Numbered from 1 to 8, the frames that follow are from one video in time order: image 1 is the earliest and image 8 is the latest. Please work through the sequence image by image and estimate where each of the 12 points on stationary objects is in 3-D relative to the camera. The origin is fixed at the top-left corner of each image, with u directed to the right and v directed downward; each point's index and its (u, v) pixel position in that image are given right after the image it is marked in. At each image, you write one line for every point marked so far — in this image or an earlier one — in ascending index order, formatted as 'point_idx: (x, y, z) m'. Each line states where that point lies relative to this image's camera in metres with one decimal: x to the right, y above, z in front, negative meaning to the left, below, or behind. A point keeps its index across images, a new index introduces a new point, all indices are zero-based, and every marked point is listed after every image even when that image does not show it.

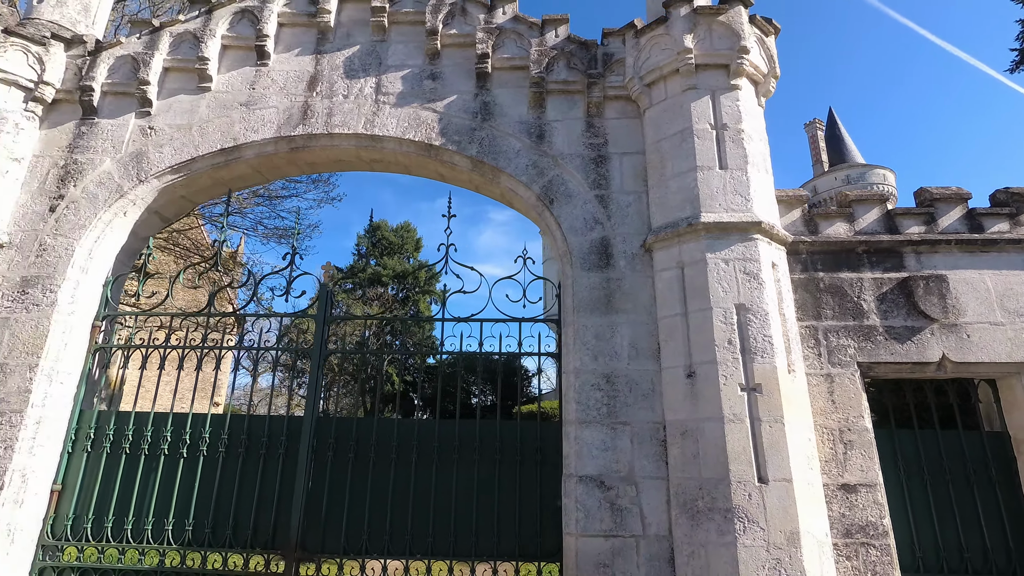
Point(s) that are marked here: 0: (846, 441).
0: (+2.2, -1.0, +3.6) m
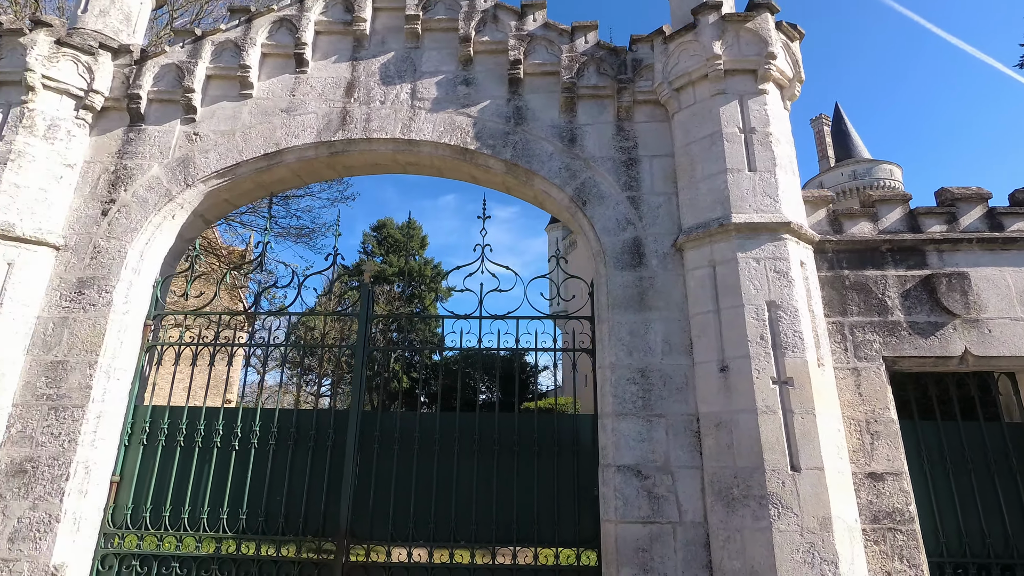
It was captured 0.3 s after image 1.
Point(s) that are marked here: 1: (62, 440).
0: (+2.5, -1.0, +3.7) m
1: (-3.3, -1.1, +4.0) m
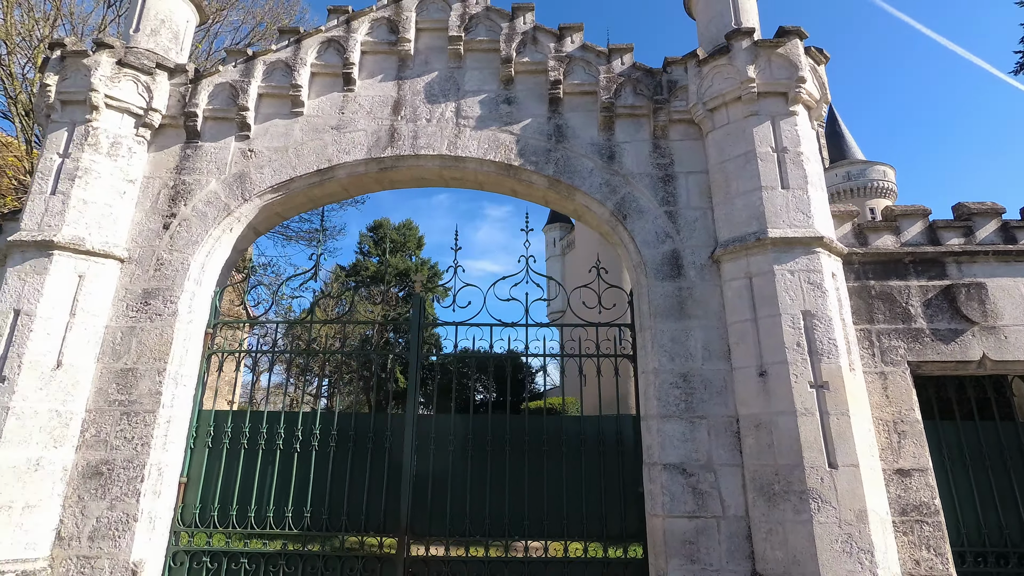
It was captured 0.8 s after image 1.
0: (+2.9, -1.1, +4.0) m
1: (-2.9, -1.2, +4.2) m
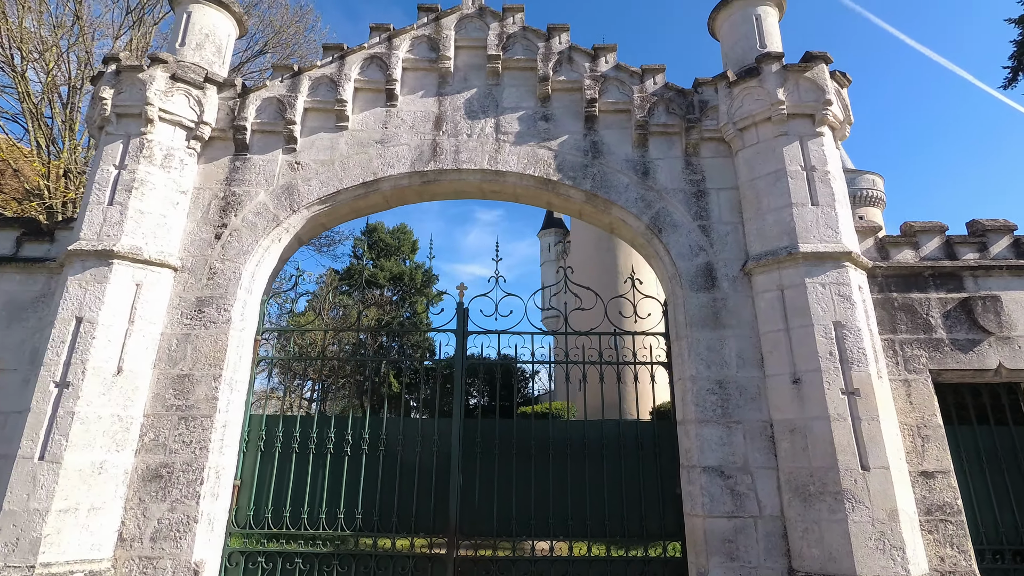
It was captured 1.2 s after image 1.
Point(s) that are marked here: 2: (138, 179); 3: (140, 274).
0: (+3.2, -1.2, +4.3) m
1: (-2.5, -1.3, +4.4) m
2: (-3.2, +0.9, +4.8) m
3: (-3.1, +0.1, +4.6) m
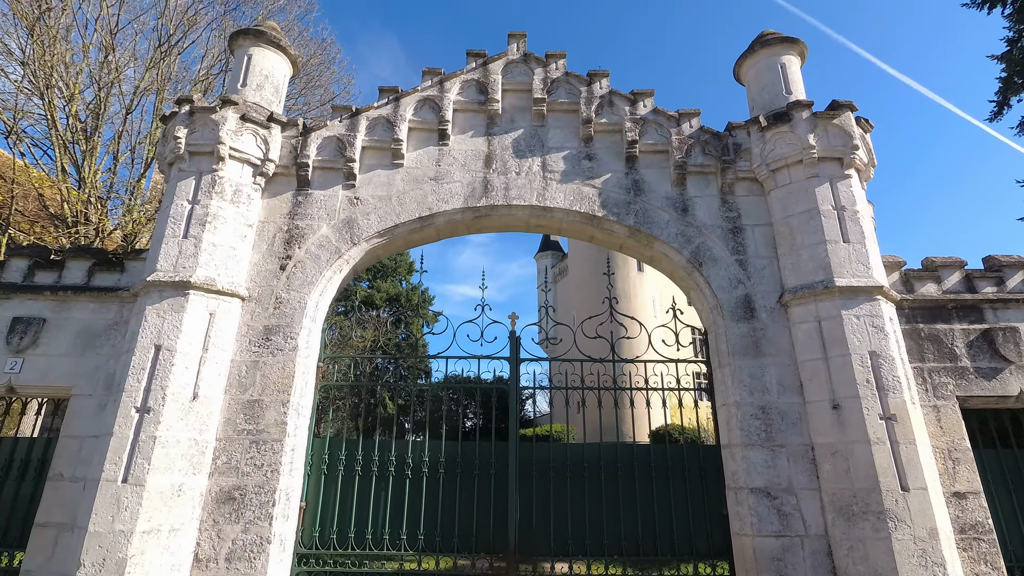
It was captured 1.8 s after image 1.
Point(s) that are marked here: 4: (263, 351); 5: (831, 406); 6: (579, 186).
0: (+3.7, -1.4, +4.6) m
1: (-2.0, -1.5, +4.6) m
2: (-2.8, +0.7, +5.0) m
3: (-2.6, -0.1, +4.8) m
4: (-2.2, -0.6, +4.9) m
5: (+2.7, -1.0, +4.6) m
6: (+0.7, +1.0, +5.6) m
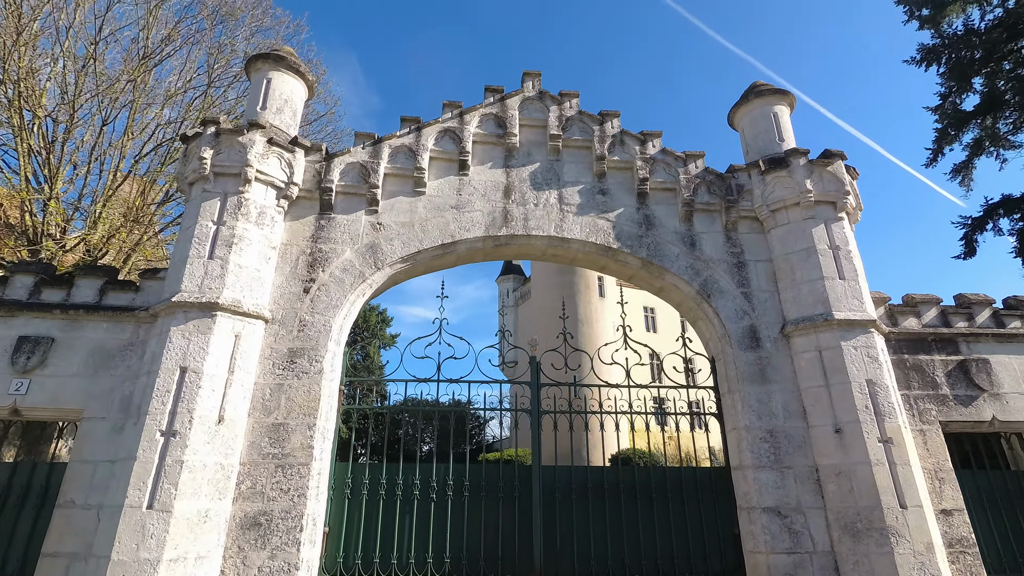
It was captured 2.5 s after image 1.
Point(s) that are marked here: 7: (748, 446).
0: (+3.9, -1.7, +5.0) m
1: (-1.8, -1.7, +4.5) m
2: (-2.5, +0.5, +5.0) m
3: (-2.4, -0.3, +4.8) m
4: (-2.0, -0.8, +4.9) m
5: (+2.9, -1.3, +4.9) m
6: (+0.9, +0.7, +5.9) m
7: (+2.2, -1.5, +5.0) m
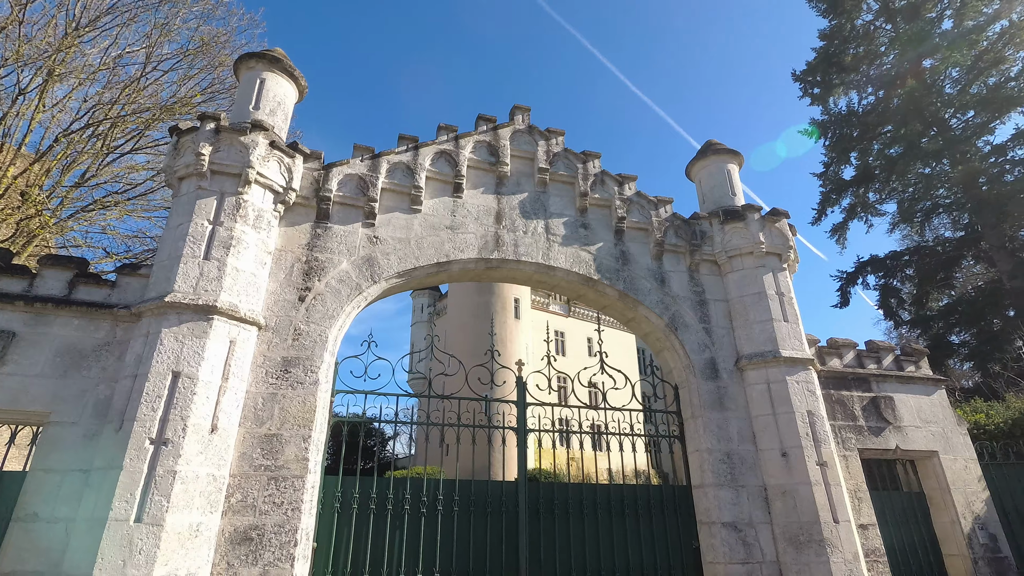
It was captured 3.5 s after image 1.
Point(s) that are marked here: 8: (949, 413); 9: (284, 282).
0: (+3.7, -2.2, +5.9) m
1: (-1.8, -1.8, +4.4) m
2: (-2.4, +0.5, +4.9) m
3: (-2.4, -0.4, +4.6) m
4: (-2.0, -0.8, +4.8) m
5: (+2.7, -1.7, +5.6) m
6: (+0.7, +0.4, +6.3) m
7: (+2.0, -1.8, +5.6) m
8: (+5.4, -1.5, +6.7) m
9: (-2.1, +0.1, +5.1) m
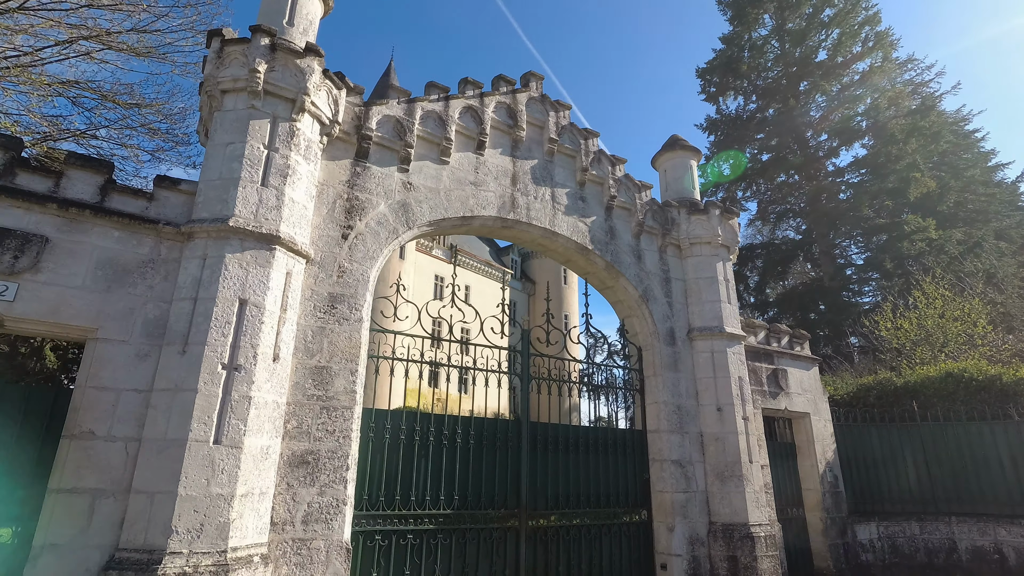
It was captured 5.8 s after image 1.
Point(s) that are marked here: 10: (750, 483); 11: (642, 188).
0: (+3.4, -2.2, +7.5) m
1: (-1.5, -1.3, +4.6) m
2: (-1.9, +1.1, +4.7) m
3: (-1.9, +0.2, +4.6) m
4: (-1.6, -0.3, +4.9) m
5: (+2.6, -1.5, +7.0) m
6: (+0.8, +0.8, +6.9) m
7: (+1.9, -1.6, +6.8) m
8: (+4.9, -1.5, +8.7) m
9: (-1.7, +0.7, +5.1) m
10: (+2.9, -2.4, +6.7) m
11: (+1.8, +1.4, +7.6) m
